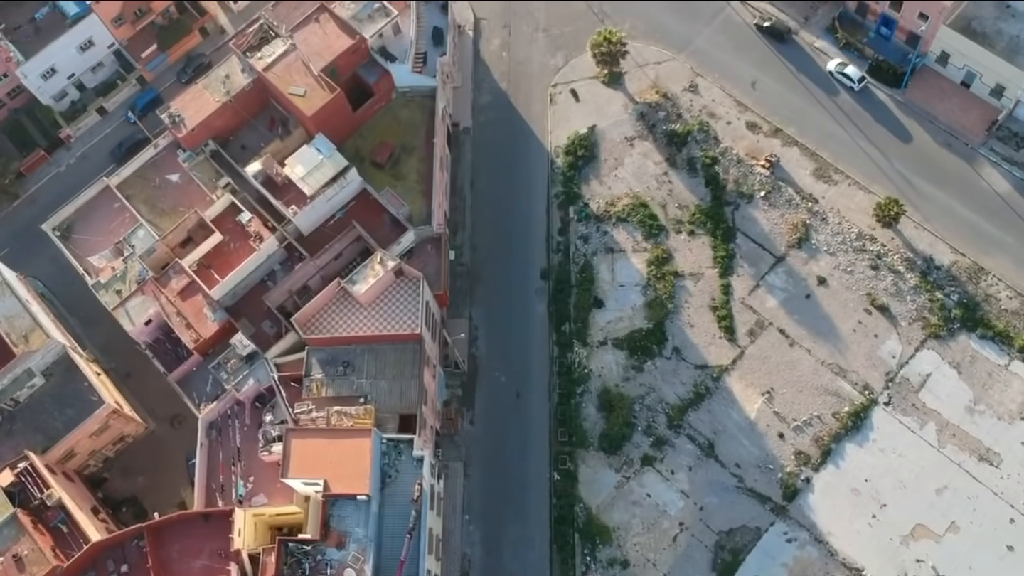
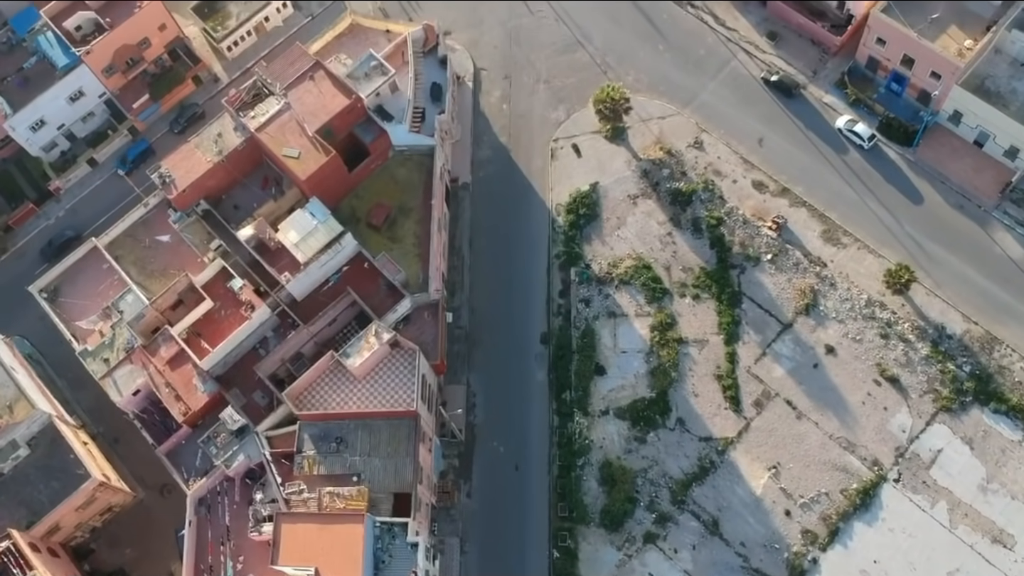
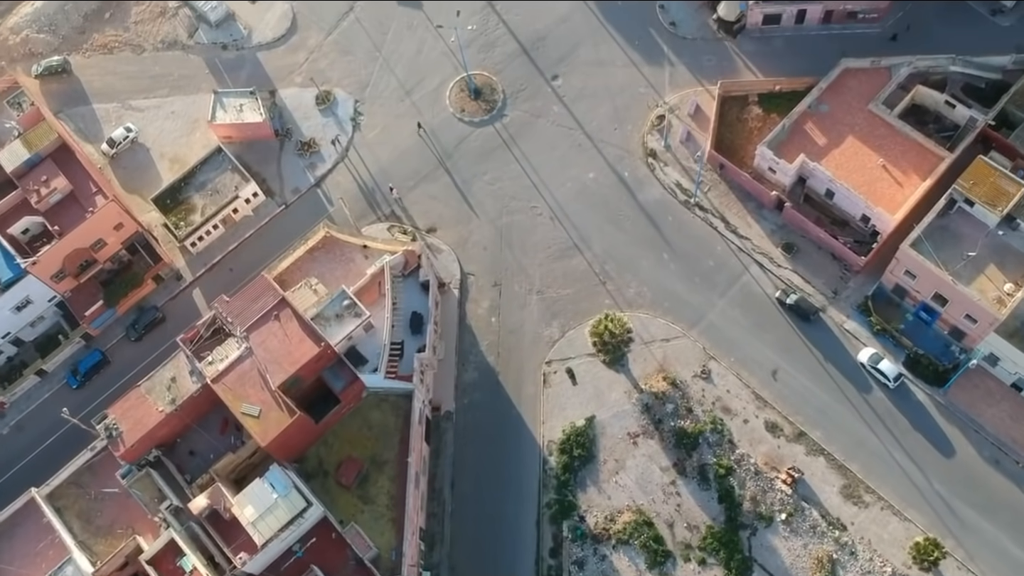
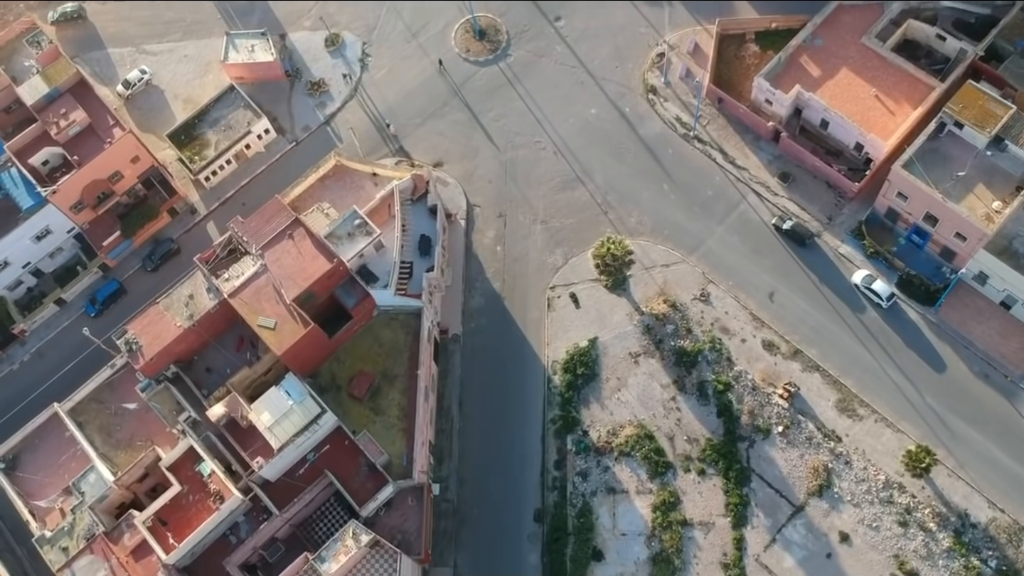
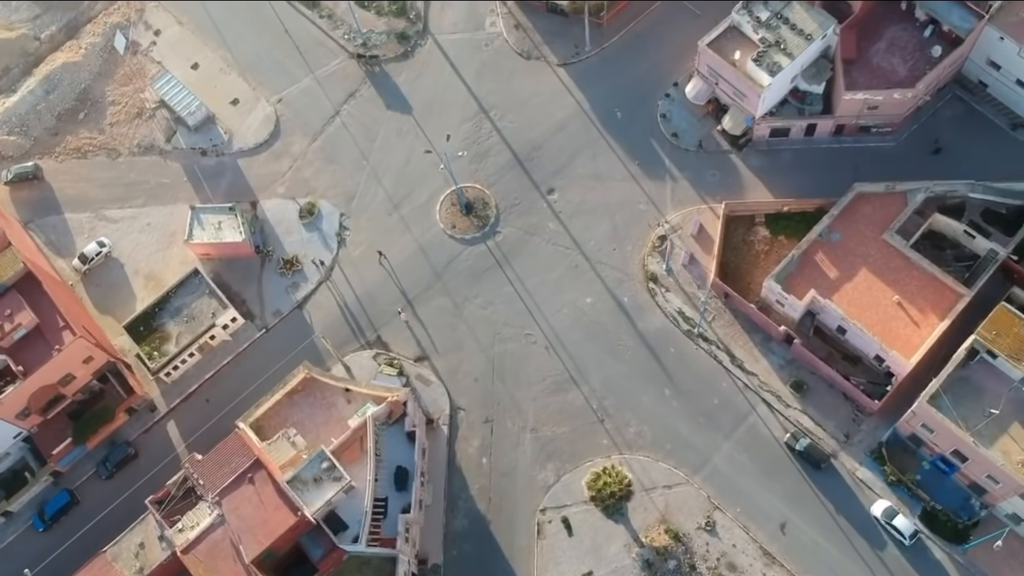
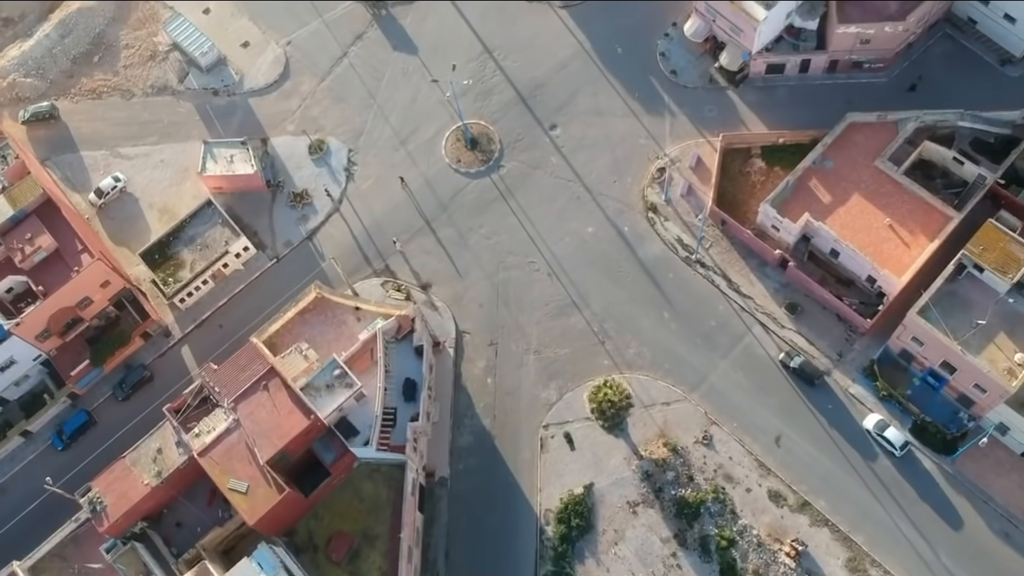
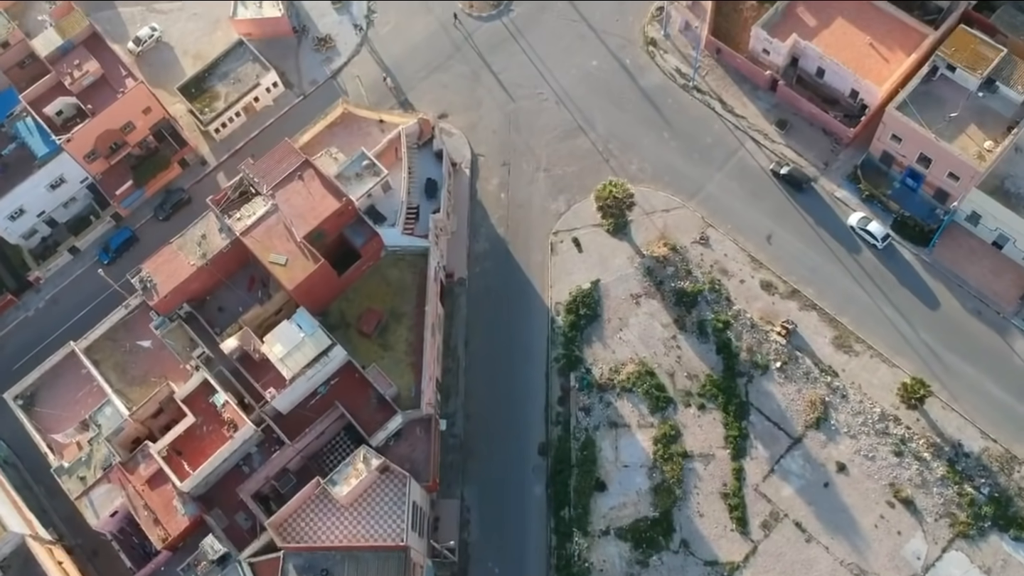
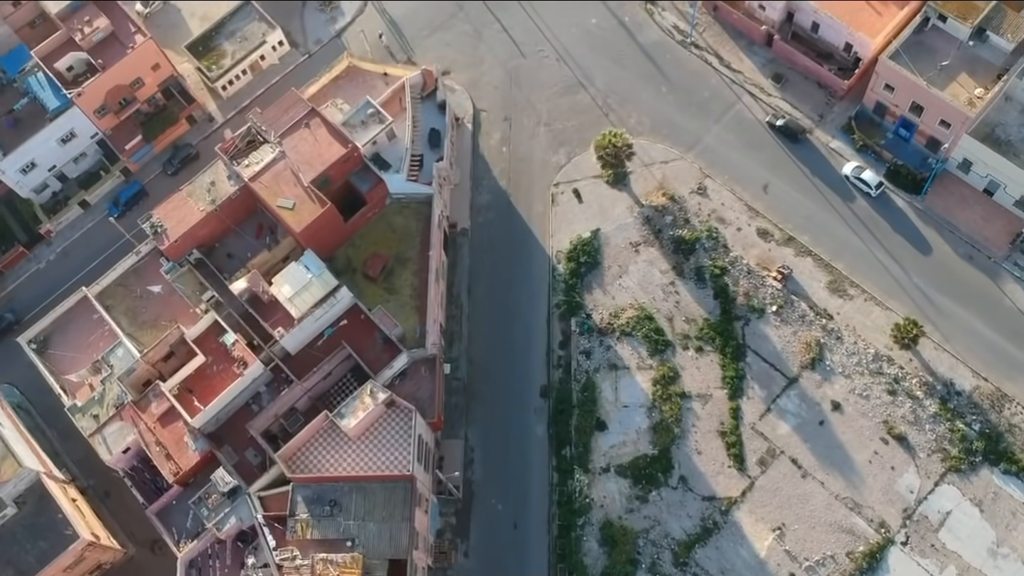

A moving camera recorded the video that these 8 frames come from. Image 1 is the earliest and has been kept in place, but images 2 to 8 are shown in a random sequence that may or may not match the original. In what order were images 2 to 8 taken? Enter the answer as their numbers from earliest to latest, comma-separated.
2, 8, 7, 4, 3, 6, 5
